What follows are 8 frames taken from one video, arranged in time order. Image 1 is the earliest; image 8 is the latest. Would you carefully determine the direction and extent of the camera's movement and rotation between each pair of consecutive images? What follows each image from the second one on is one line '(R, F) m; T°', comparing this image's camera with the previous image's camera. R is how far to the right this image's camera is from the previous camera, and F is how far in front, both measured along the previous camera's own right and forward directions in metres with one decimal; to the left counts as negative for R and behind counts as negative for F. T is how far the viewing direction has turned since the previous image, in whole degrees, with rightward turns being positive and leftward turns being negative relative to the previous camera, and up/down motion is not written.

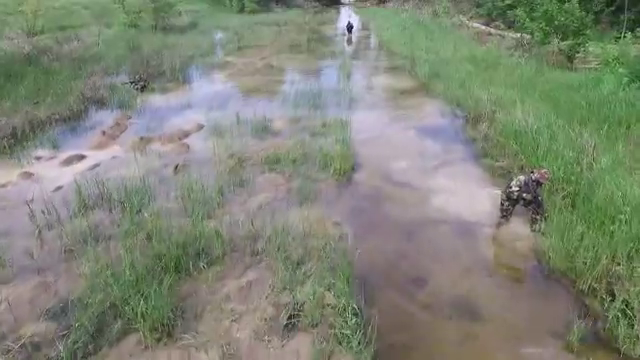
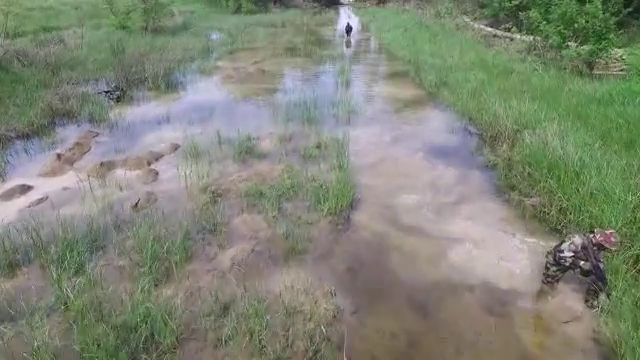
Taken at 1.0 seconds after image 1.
(+0.1, +1.6) m; 0°
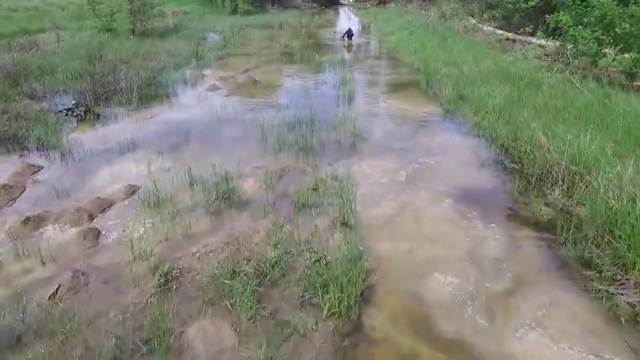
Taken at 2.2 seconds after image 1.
(0.0, +2.2) m; 0°
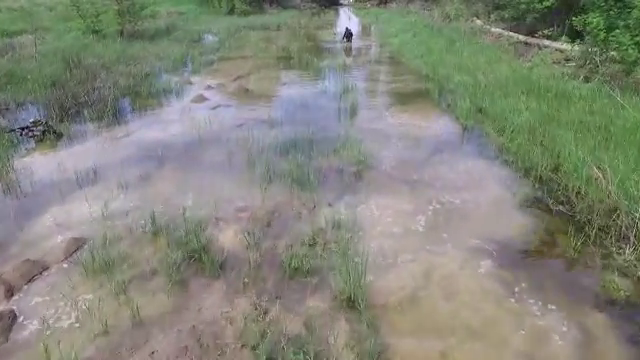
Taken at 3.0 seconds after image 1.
(0.0, +1.8) m; 0°
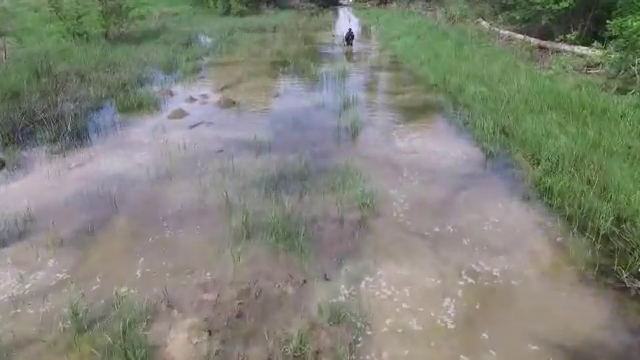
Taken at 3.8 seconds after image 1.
(+0.1, +1.9) m; 0°
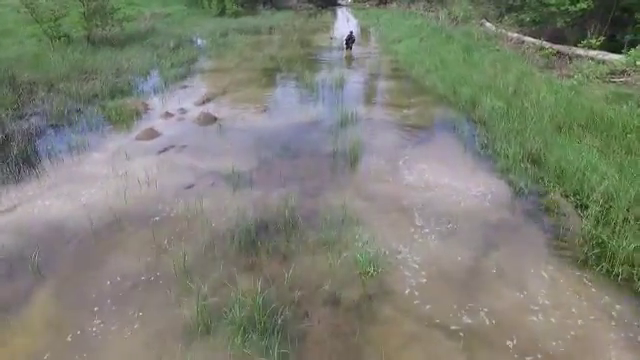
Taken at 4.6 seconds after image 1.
(+0.1, +1.8) m; 0°
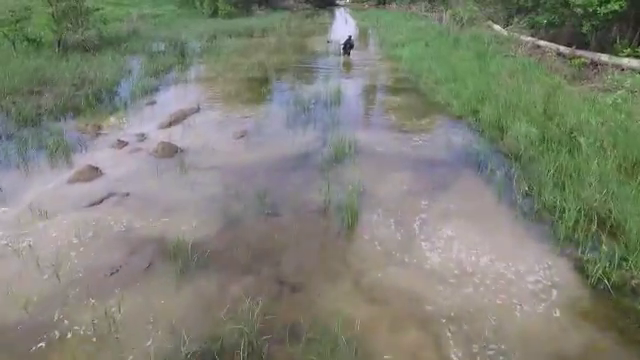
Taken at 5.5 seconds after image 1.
(+0.2, +2.5) m; 0°
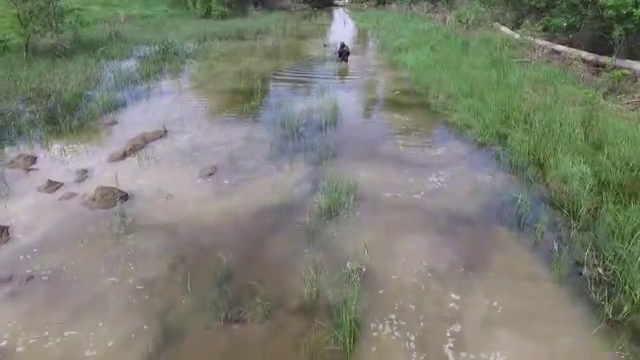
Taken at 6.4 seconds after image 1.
(+0.1, +2.3) m; 0°
